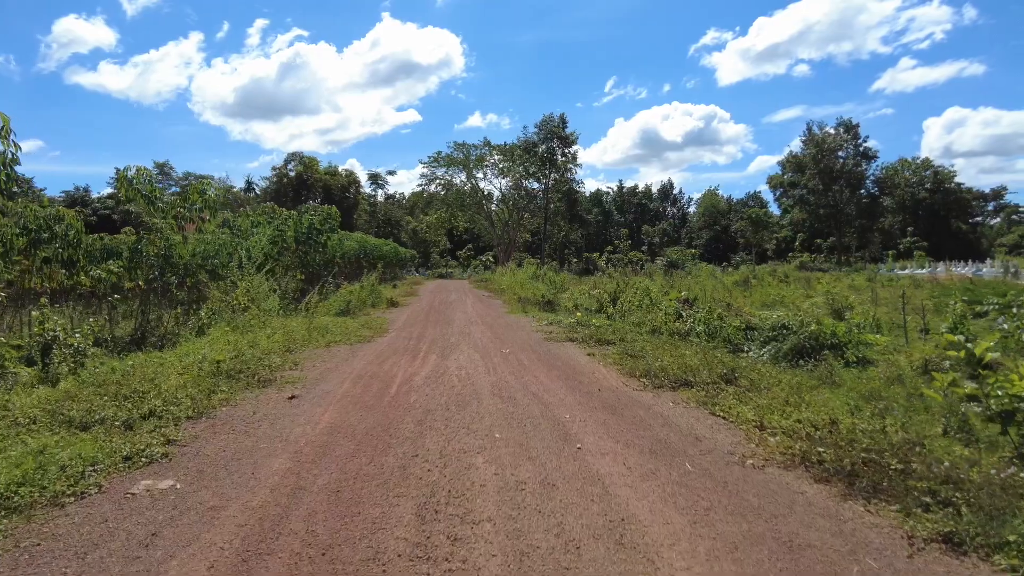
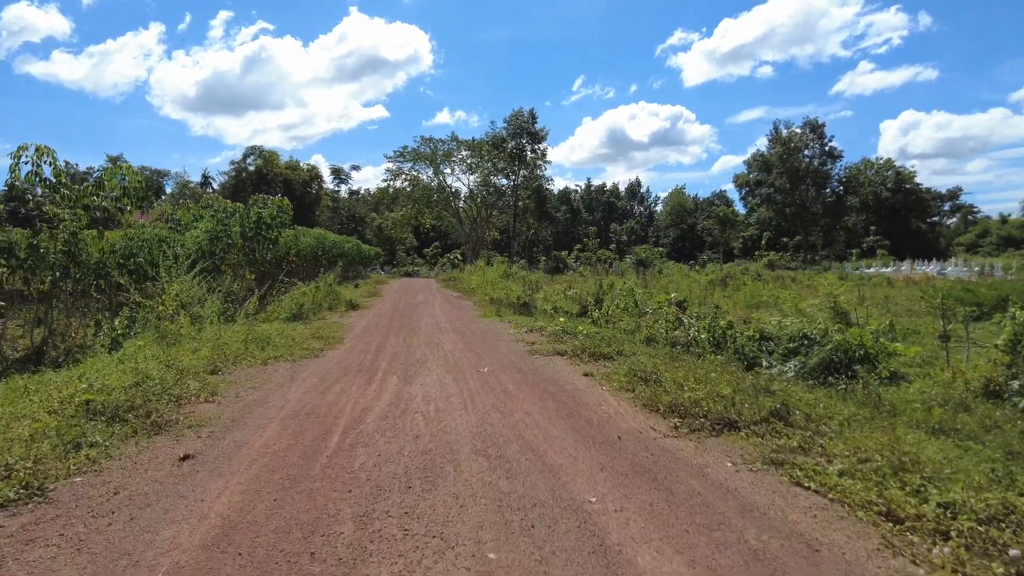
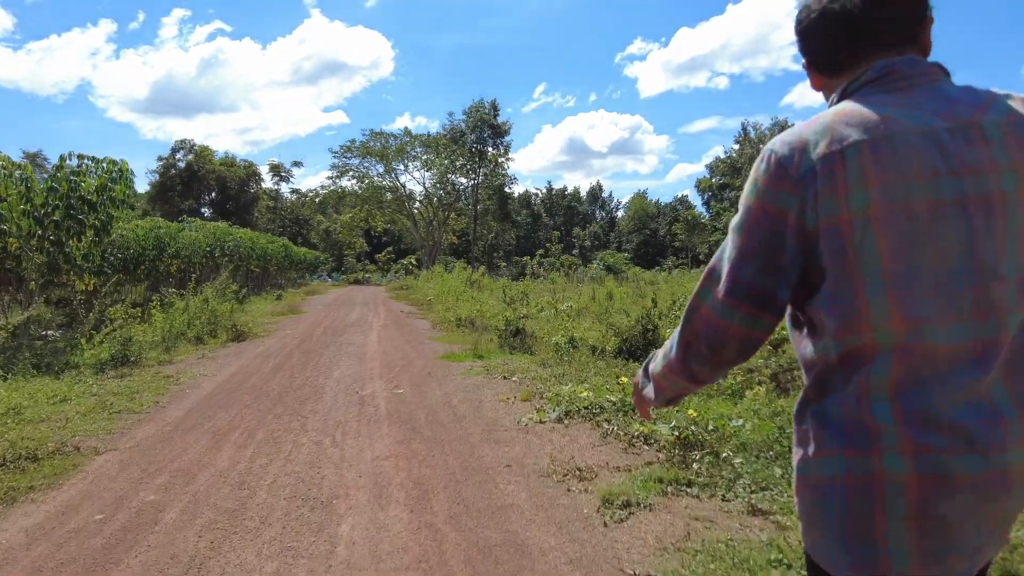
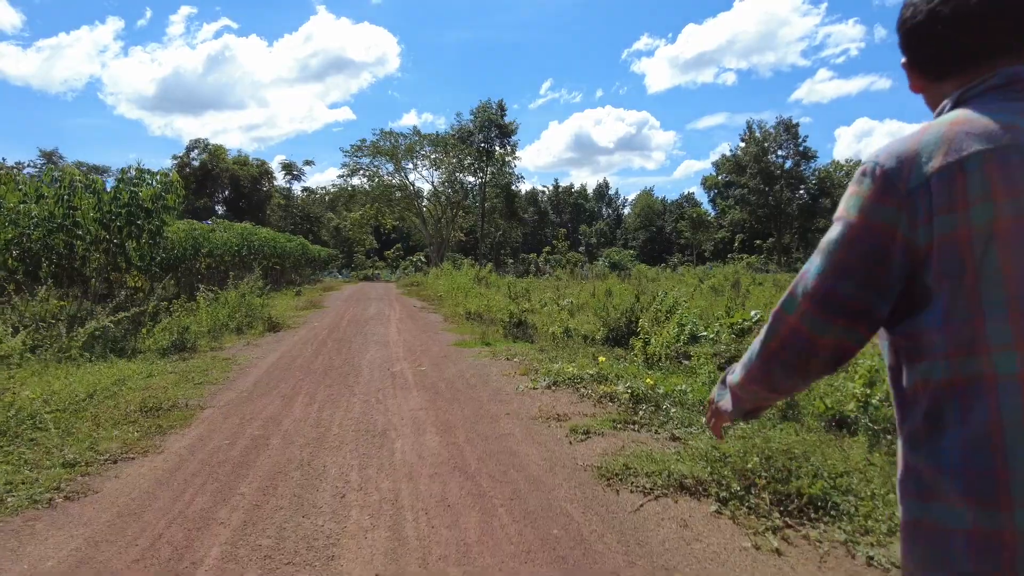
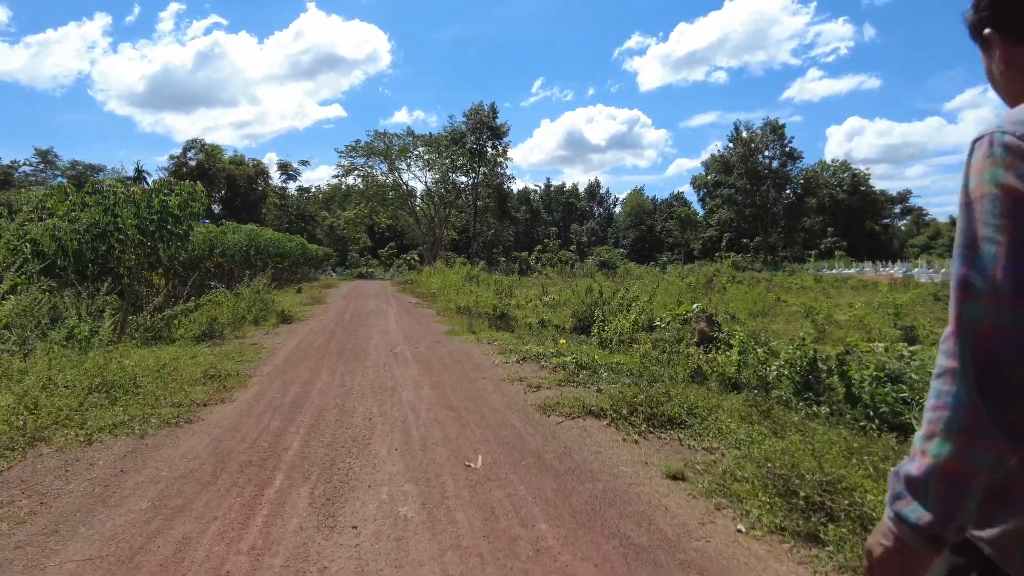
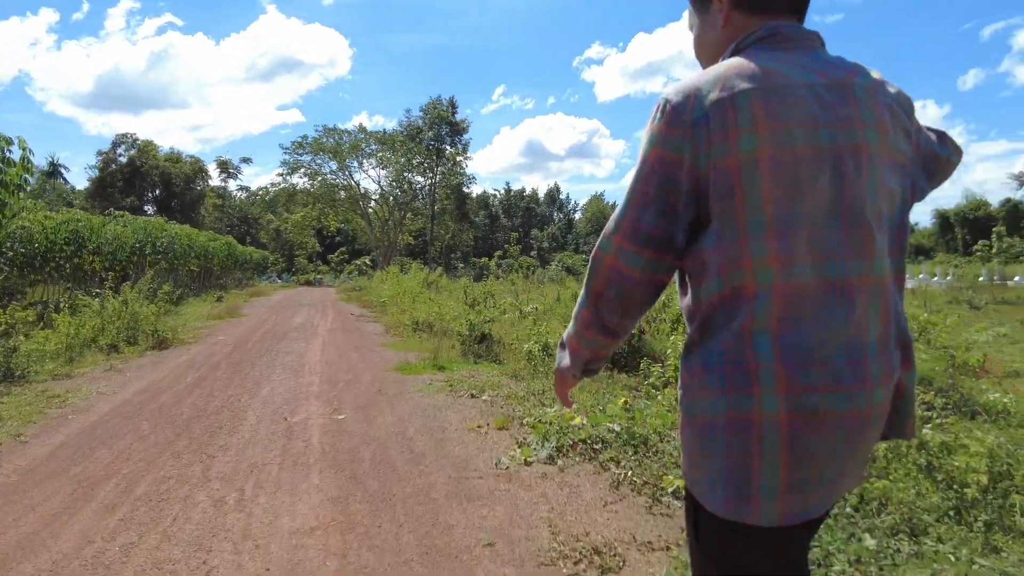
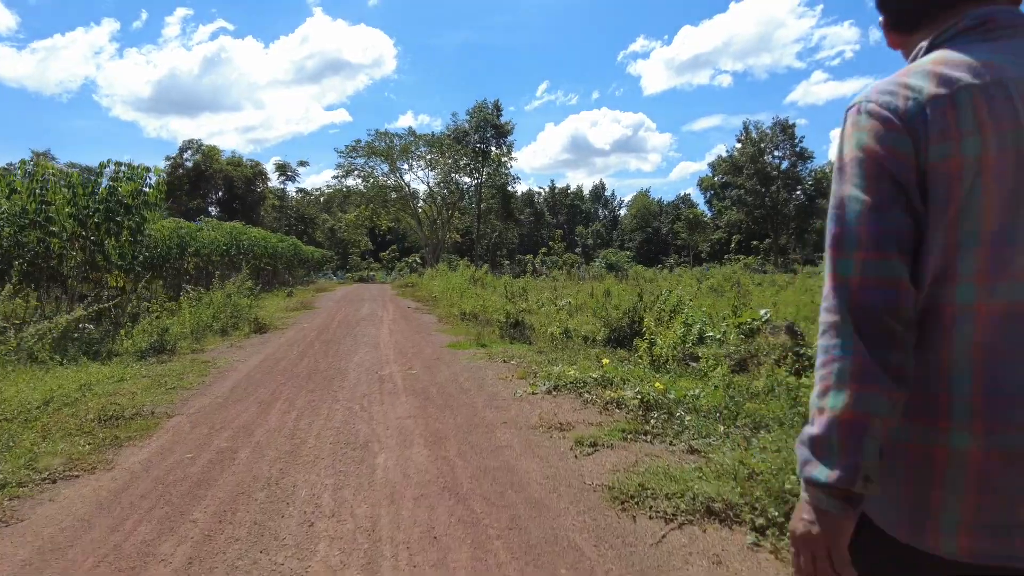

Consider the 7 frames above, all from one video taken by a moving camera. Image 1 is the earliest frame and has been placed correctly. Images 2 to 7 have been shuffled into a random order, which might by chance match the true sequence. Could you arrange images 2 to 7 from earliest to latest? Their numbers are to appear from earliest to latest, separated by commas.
2, 5, 4, 7, 3, 6
